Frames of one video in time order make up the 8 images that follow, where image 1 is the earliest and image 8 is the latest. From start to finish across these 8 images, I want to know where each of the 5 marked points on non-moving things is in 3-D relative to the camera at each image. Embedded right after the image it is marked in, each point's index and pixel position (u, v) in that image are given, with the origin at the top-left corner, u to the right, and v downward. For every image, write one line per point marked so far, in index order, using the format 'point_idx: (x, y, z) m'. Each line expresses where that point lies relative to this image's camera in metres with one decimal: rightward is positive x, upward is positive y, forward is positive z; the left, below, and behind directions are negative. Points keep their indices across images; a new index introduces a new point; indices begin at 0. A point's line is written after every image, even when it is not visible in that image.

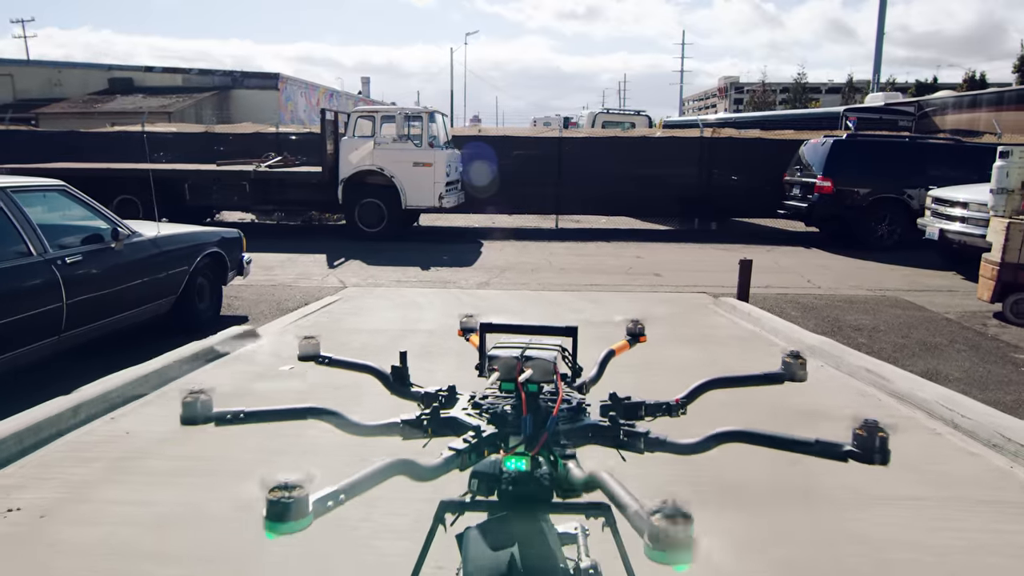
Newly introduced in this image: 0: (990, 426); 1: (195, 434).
0: (+2.6, -0.8, +4.1) m
1: (-1.8, -0.8, +4.2) m
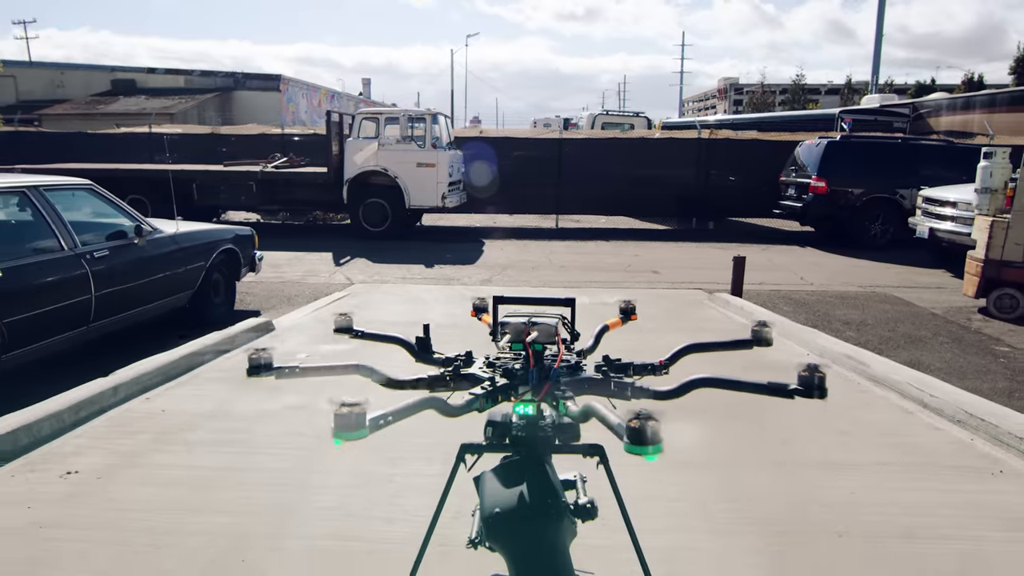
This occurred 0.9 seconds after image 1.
0: (+2.6, -0.7, +4.4) m
1: (-1.8, -0.8, +4.6) m
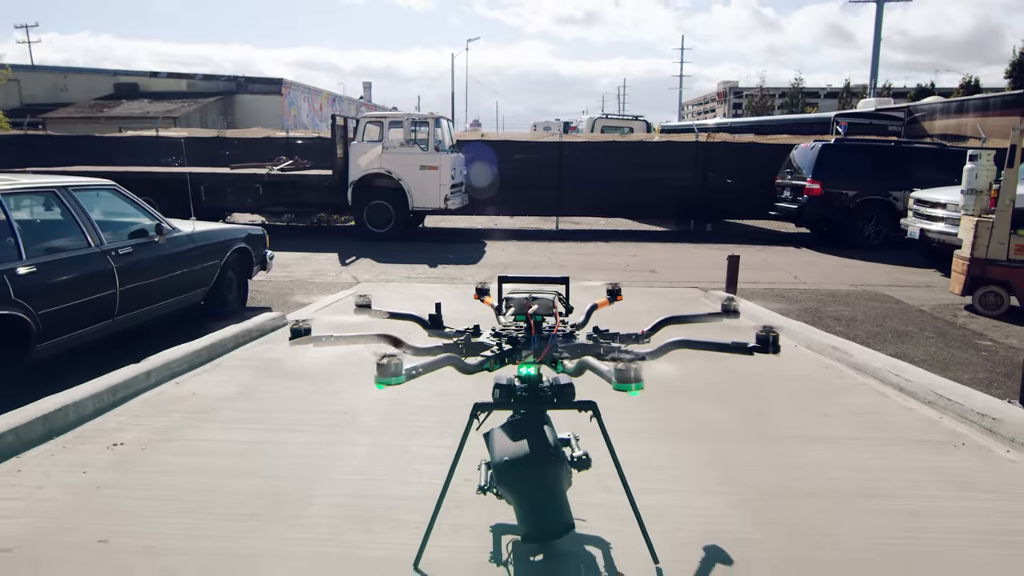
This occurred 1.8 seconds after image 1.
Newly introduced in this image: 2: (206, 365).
0: (+2.7, -0.6, +4.8) m
1: (-1.7, -0.7, +4.9) m
2: (-2.3, -0.6, +5.6) m
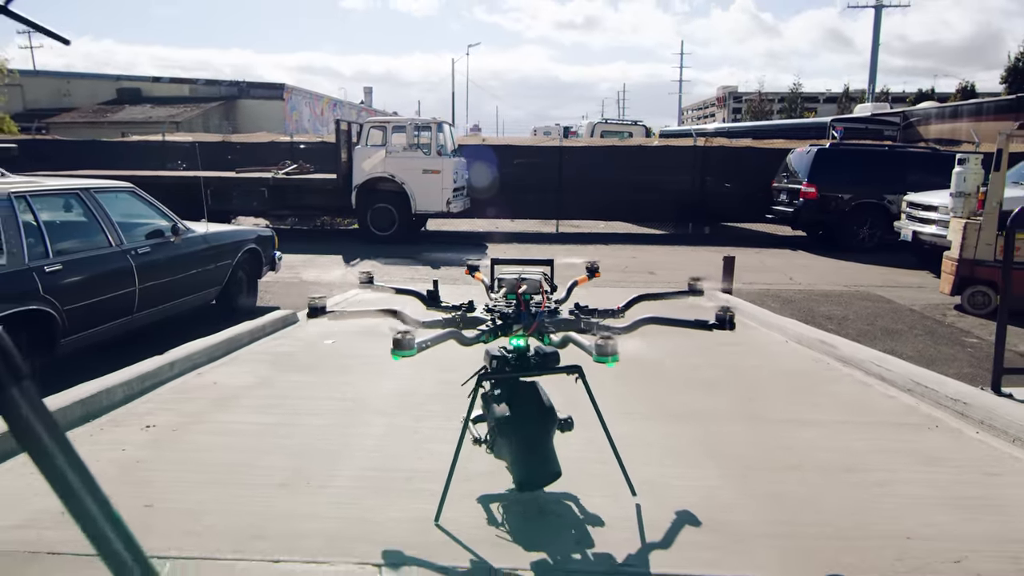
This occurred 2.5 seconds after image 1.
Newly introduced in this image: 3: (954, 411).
0: (+2.7, -0.6, +5.1) m
1: (-1.7, -0.7, +5.2) m
2: (-2.3, -0.6, +5.9) m
3: (+2.7, -0.7, +4.5) m
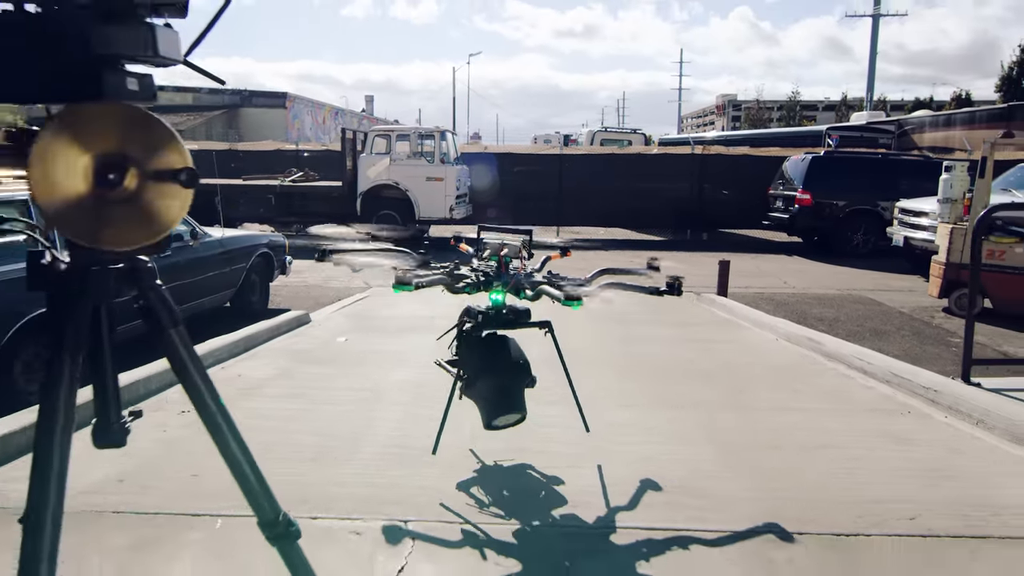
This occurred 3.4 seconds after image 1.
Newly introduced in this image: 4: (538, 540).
0: (+2.7, -0.6, +5.4) m
1: (-1.7, -0.7, +5.6) m
2: (-2.3, -0.6, +6.3) m
3: (+2.7, -0.7, +4.8) m
4: (+0.1, -1.0, +2.9) m
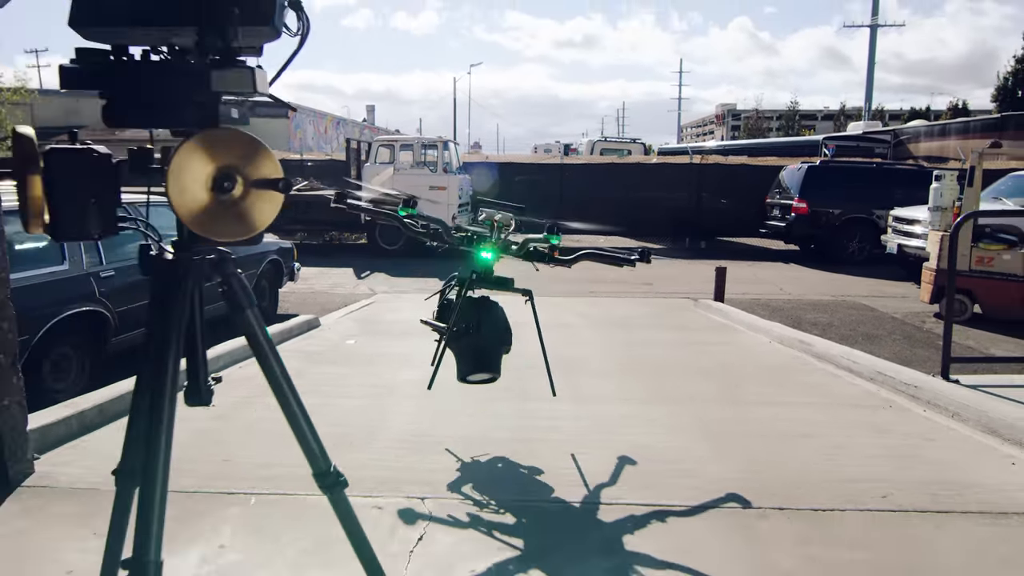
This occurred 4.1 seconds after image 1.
0: (+2.8, -0.6, +5.7) m
1: (-1.6, -0.7, +5.9) m
2: (-2.2, -0.6, +6.6) m
3: (+2.7, -0.7, +5.1) m
4: (+0.1, -1.0, +3.2) m
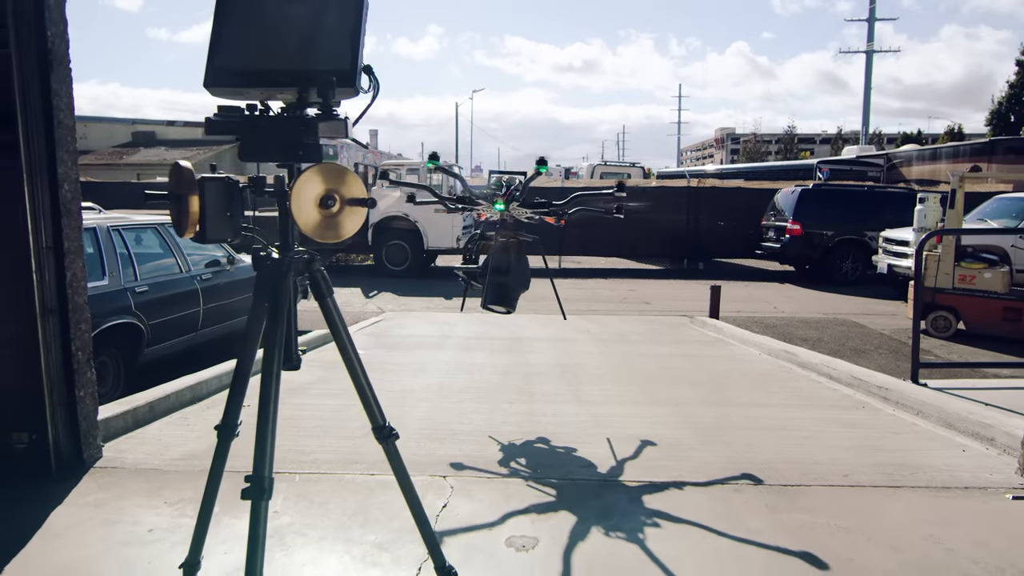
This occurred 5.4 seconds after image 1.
0: (+2.8, -0.7, +6.2) m
1: (-1.6, -0.8, +6.4) m
2: (-2.2, -0.7, +7.1) m
3: (+2.8, -0.8, +5.6) m
4: (+0.2, -1.0, +3.7) m
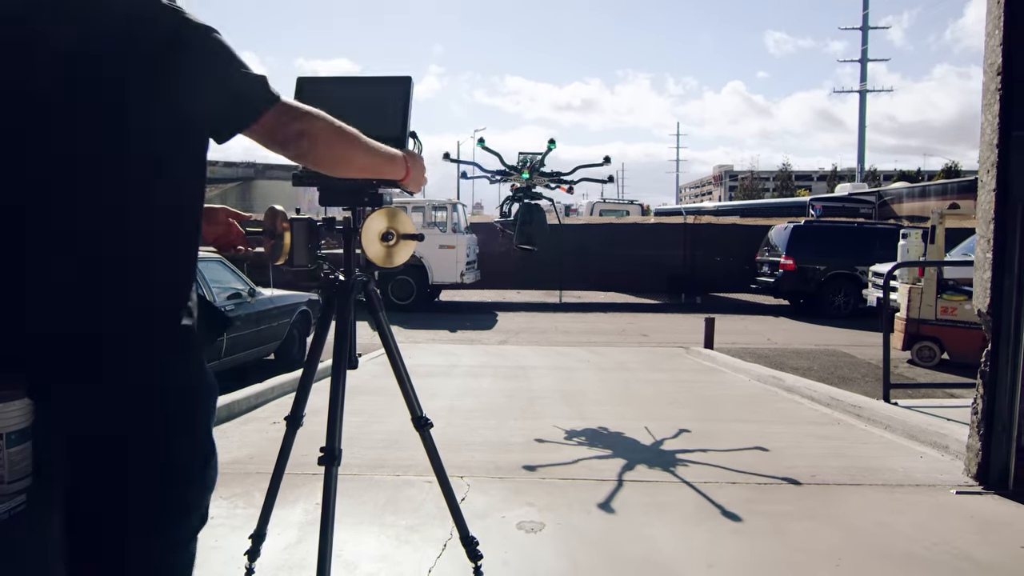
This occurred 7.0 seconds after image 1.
0: (+2.9, -1.0, +6.8) m
1: (-1.5, -1.1, +6.9) m
2: (-2.1, -1.0, +7.6) m
3: (+2.8, -1.0, +6.2) m
4: (+0.2, -1.1, +4.2) m
